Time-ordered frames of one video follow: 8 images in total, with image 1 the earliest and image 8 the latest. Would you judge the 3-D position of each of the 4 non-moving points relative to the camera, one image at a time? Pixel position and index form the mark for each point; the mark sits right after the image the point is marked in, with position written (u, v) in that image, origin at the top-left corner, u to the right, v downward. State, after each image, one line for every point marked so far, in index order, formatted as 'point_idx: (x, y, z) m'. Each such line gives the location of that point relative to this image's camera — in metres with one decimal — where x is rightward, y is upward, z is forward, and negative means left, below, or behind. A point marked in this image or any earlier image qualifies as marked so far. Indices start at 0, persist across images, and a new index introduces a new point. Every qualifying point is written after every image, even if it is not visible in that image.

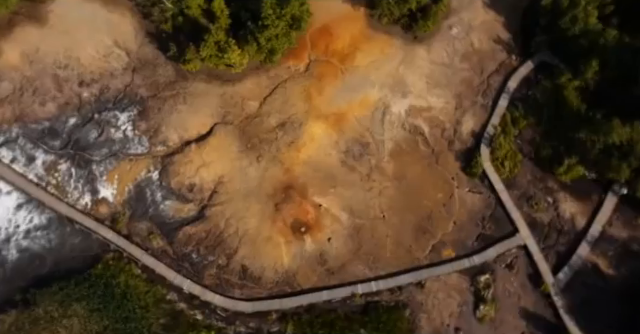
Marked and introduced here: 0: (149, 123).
0: (-4.8, +1.2, +12.5) m
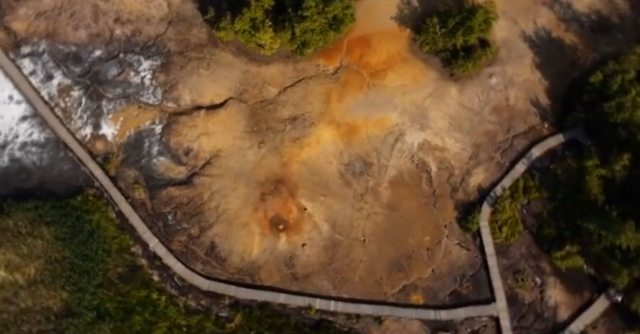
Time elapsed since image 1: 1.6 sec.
0: (-4.3, +2.5, +12.6) m
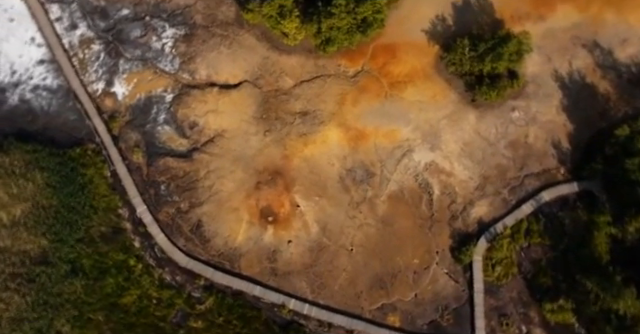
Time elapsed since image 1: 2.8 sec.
0: (-3.7, +3.3, +12.6) m
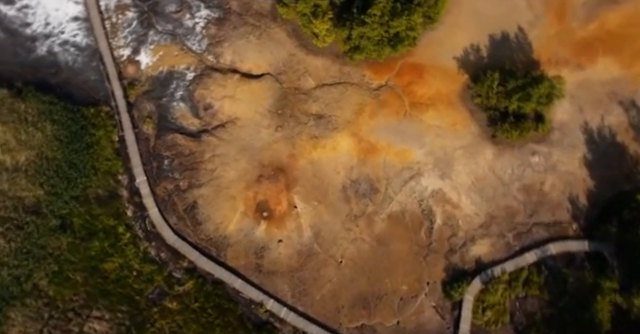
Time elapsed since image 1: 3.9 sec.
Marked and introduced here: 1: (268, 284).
0: (-2.9, +3.8, +12.7) m
1: (-1.4, -3.3, +12.5) m
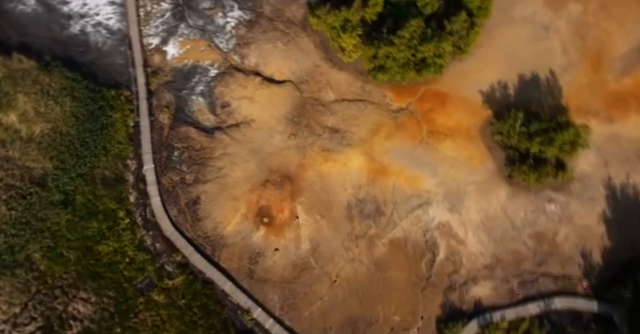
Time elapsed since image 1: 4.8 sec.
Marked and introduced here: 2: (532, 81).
0: (-2.1, +3.8, +12.8) m
1: (-1.7, -3.4, +12.2) m
2: (+6.2, +2.5, +13.0) m
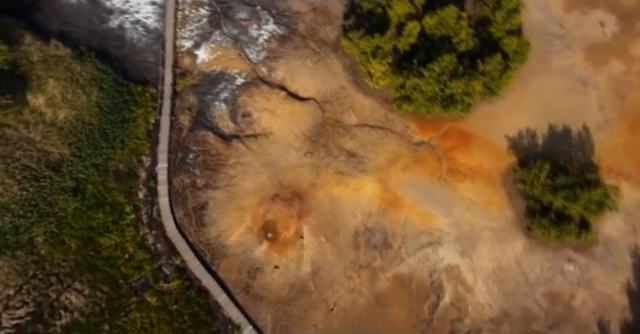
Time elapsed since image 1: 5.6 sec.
0: (-1.2, +3.4, +12.8) m
1: (-1.8, -3.7, +11.8) m
2: (+6.8, +1.0, +12.6) m
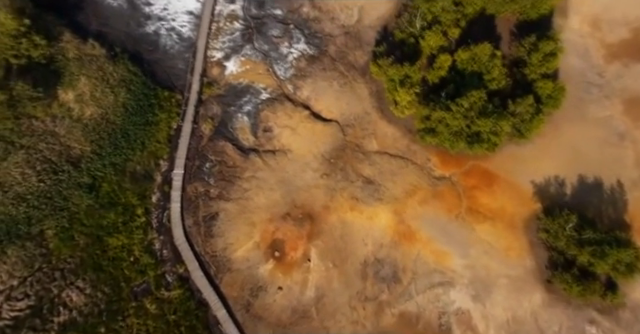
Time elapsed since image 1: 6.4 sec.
0: (-0.4, +2.8, +12.8) m
1: (-1.8, -4.1, +11.4) m
2: (+7.3, -0.4, +12.0) m
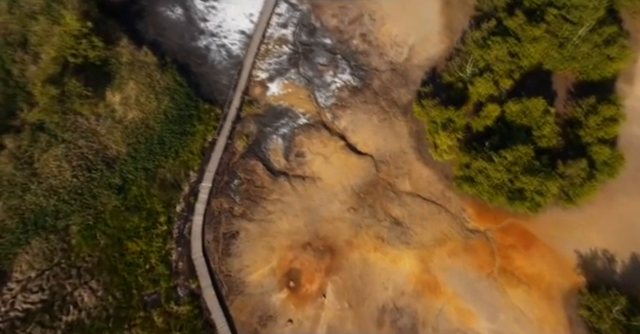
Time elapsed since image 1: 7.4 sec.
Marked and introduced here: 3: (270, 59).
0: (+0.8, +1.9, +12.7) m
1: (-1.7, -4.6, +10.9) m
2: (+7.9, -2.2, +11.0) m
3: (-1.4, +3.2, +13.4) m
